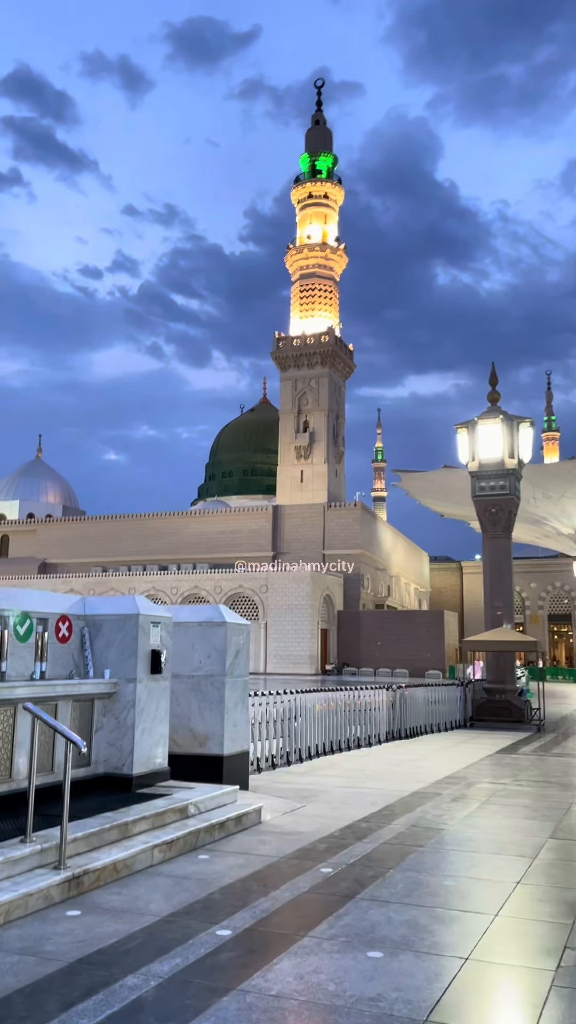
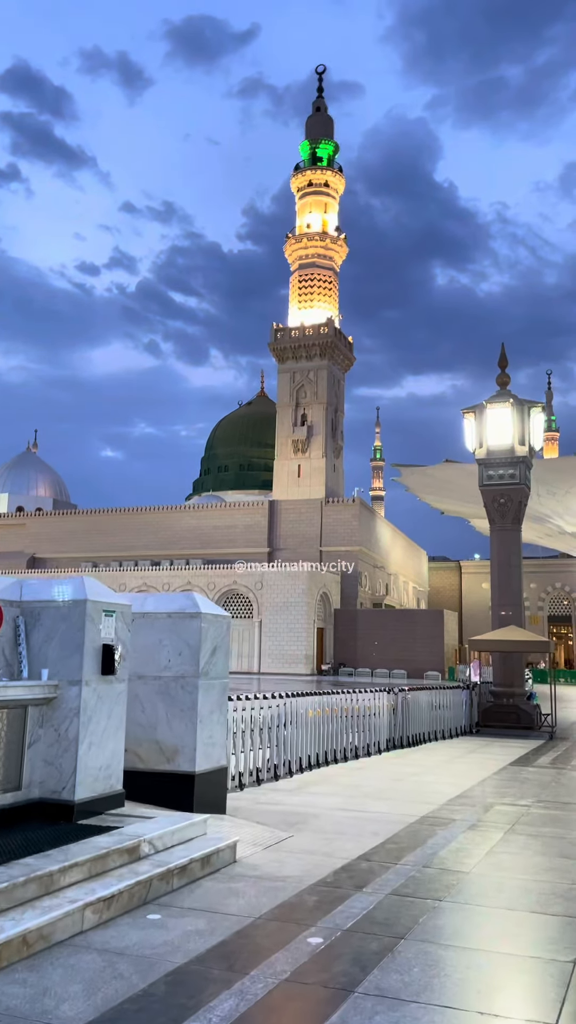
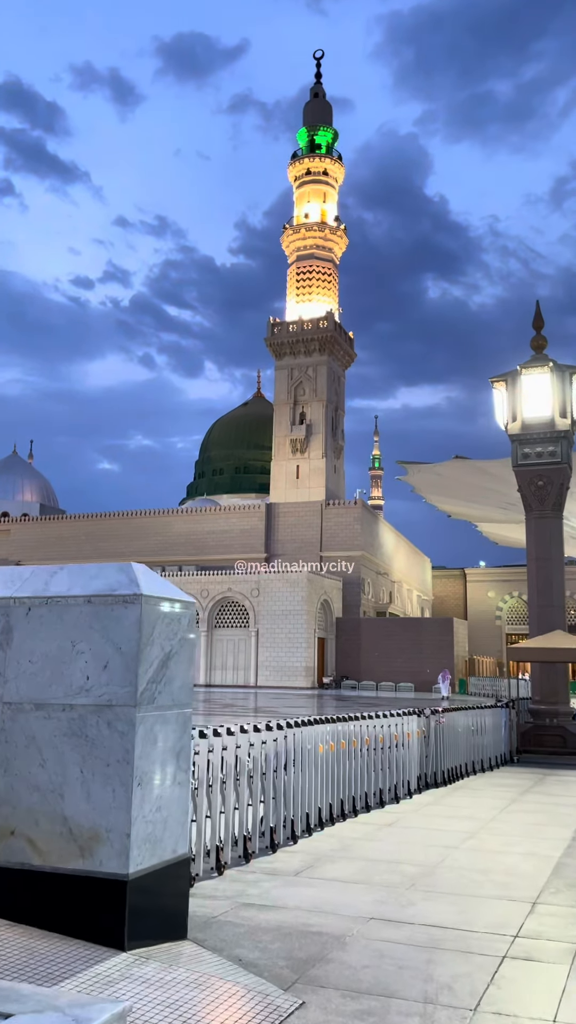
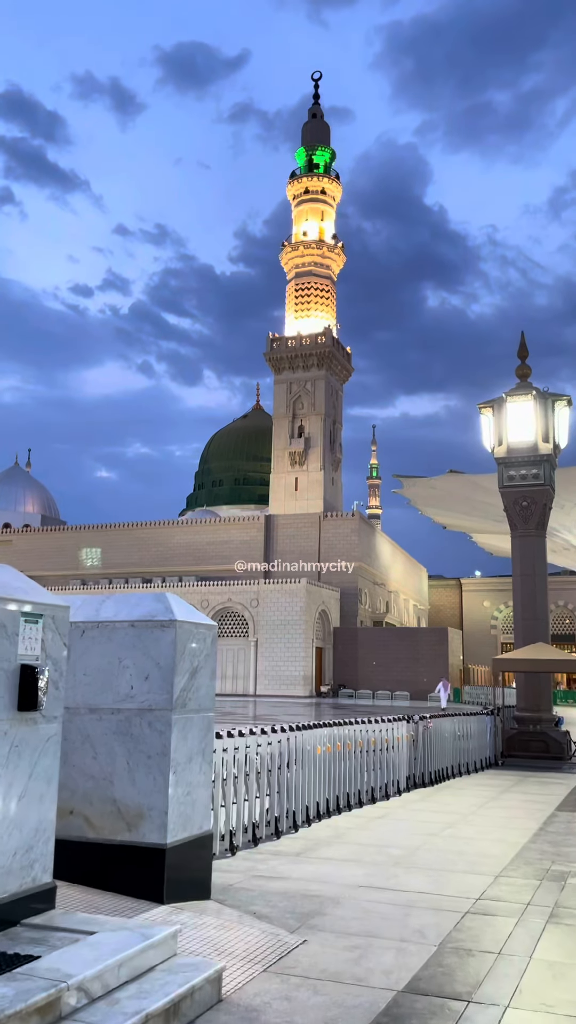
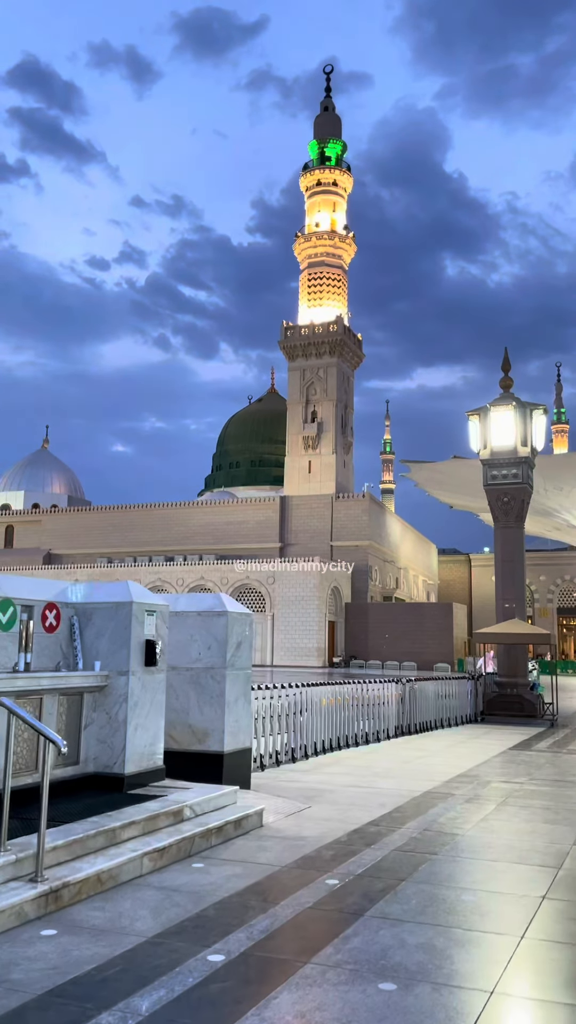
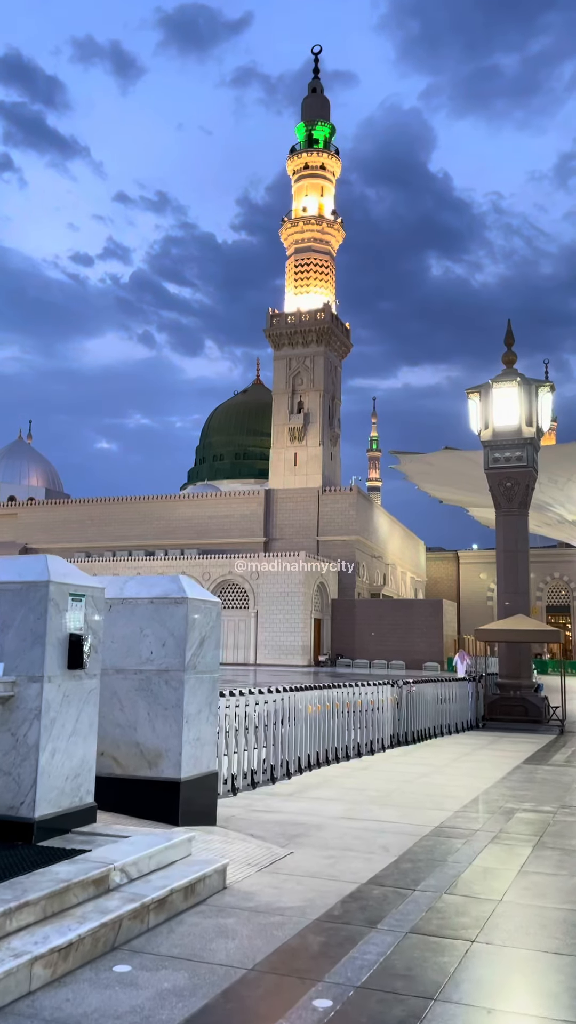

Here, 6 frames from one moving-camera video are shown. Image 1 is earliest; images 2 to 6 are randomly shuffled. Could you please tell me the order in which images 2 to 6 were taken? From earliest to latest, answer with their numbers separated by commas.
5, 2, 6, 4, 3
